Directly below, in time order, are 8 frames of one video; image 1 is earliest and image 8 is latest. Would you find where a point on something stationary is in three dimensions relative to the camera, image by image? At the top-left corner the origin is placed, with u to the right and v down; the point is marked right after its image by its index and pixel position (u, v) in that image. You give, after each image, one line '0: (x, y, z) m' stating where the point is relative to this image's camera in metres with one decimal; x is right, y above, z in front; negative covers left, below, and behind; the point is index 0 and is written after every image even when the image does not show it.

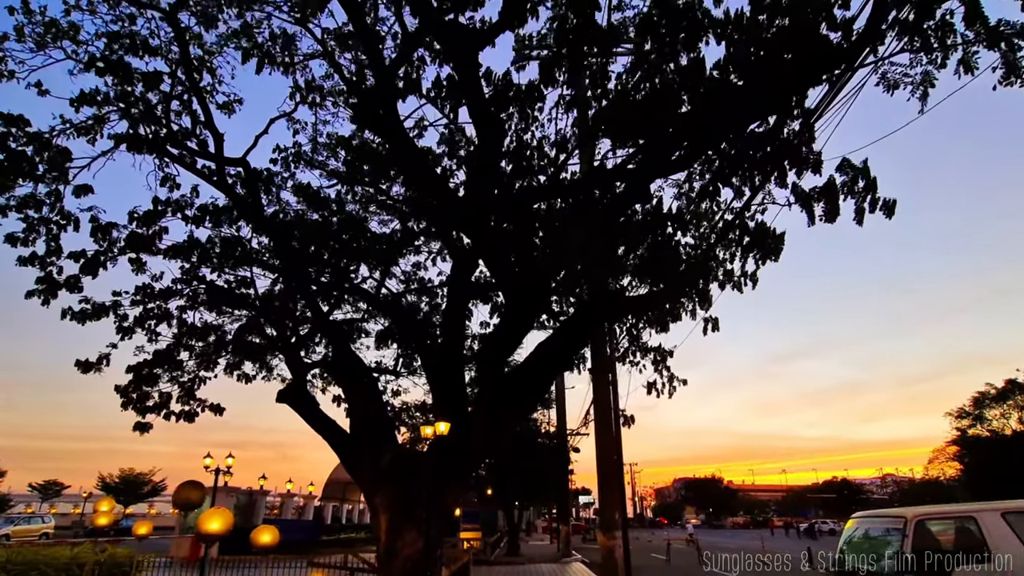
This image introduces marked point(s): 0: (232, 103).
0: (-3.6, +2.4, +11.2) m
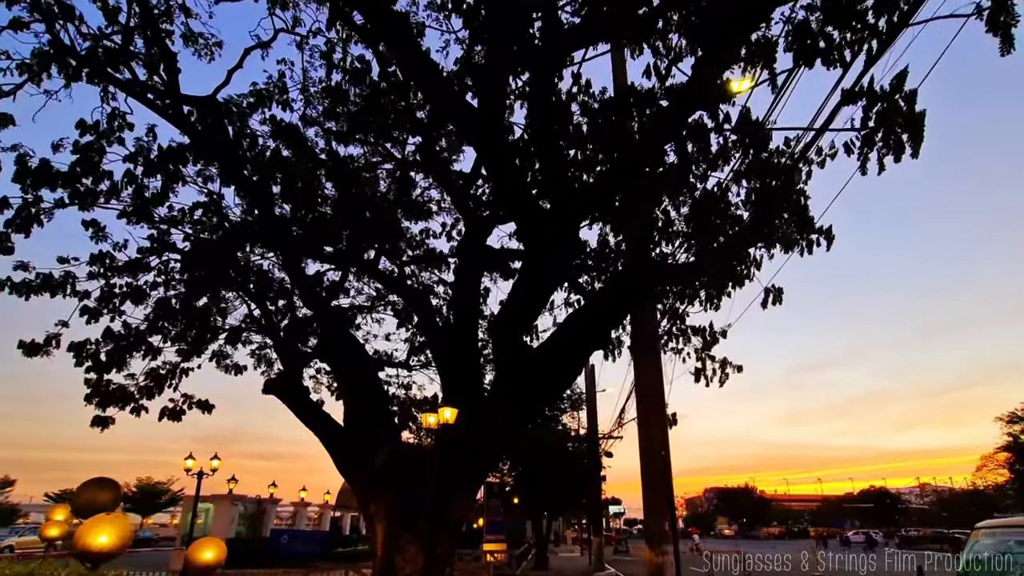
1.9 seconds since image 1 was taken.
0: (-3.4, +2.7, +9.6) m
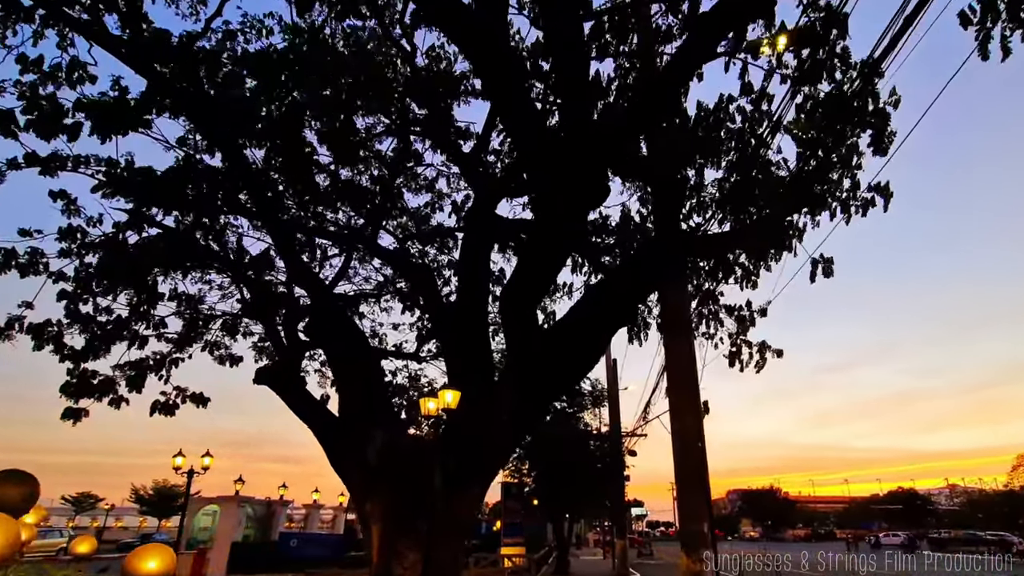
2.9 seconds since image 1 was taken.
0: (-3.3, +2.9, +8.8) m
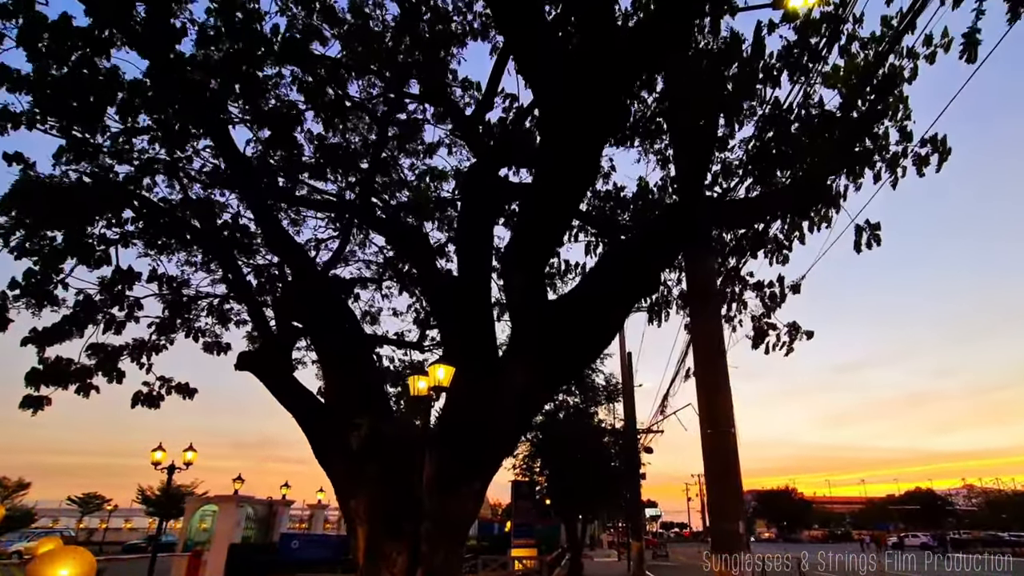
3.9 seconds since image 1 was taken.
0: (-3.2, +3.1, +8.0) m
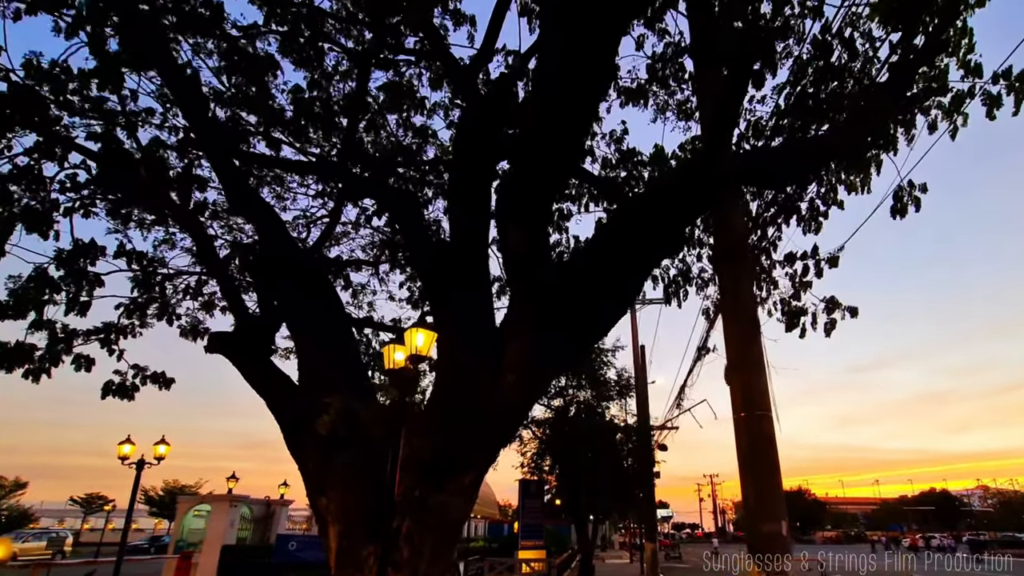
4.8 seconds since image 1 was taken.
0: (-3.2, +3.4, +7.1) m
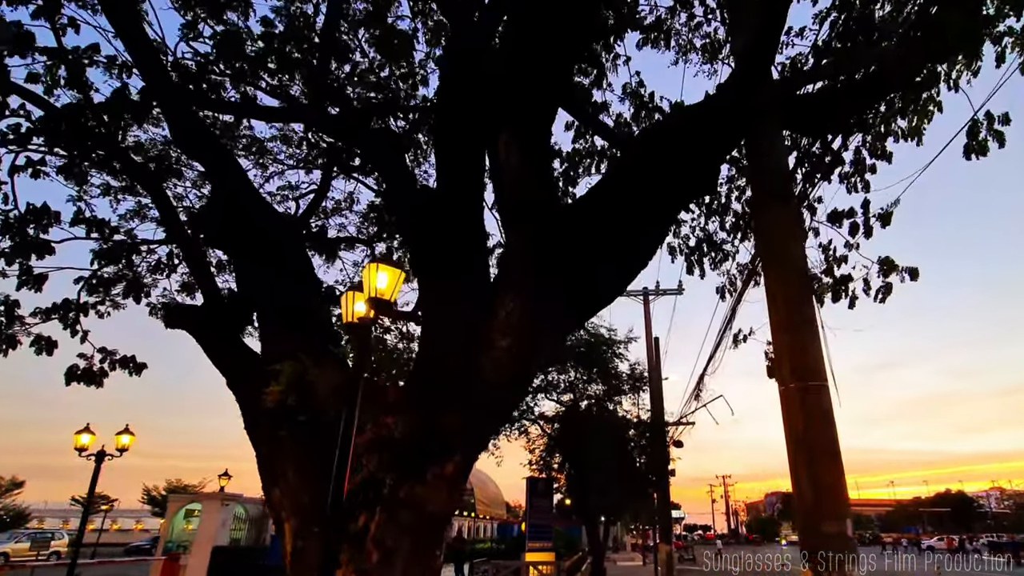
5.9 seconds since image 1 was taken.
0: (-3.2, +3.6, +6.2) m
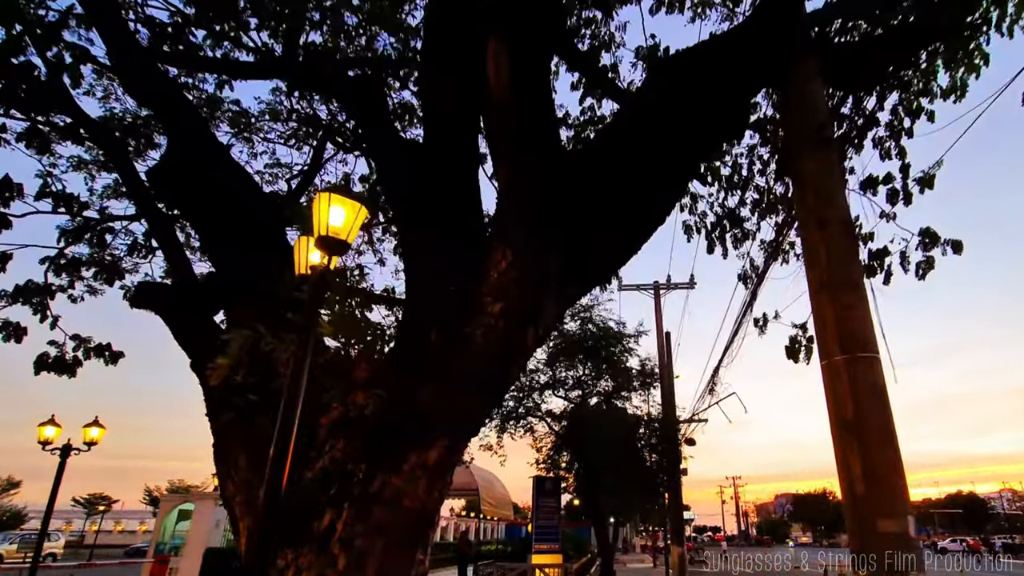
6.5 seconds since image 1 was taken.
0: (-3.2, +3.8, +5.5) m
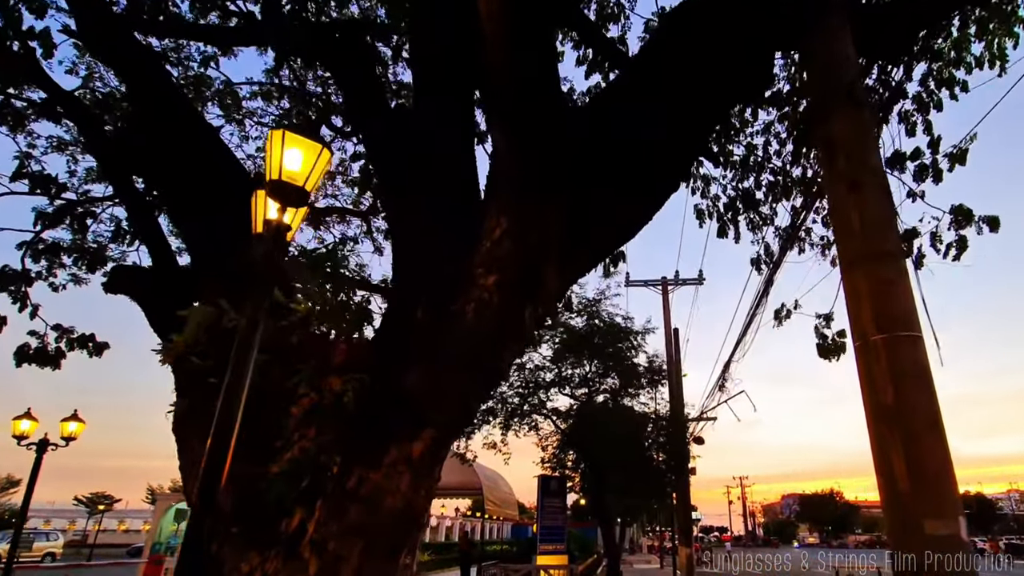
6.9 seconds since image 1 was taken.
0: (-3.2, +3.9, +5.2) m
